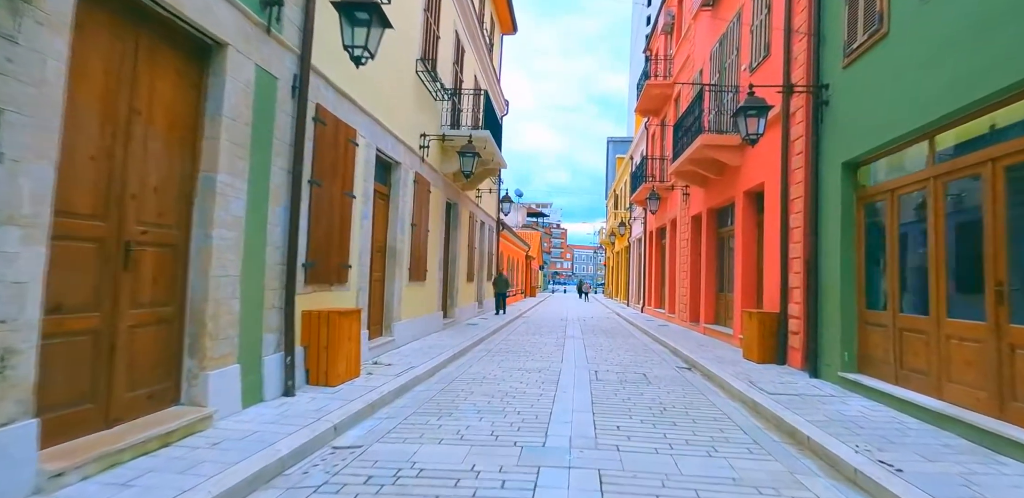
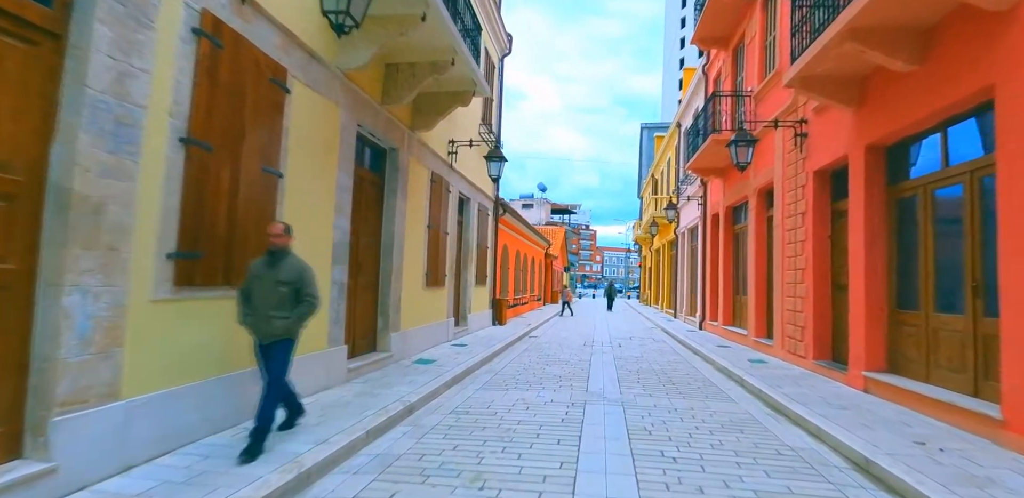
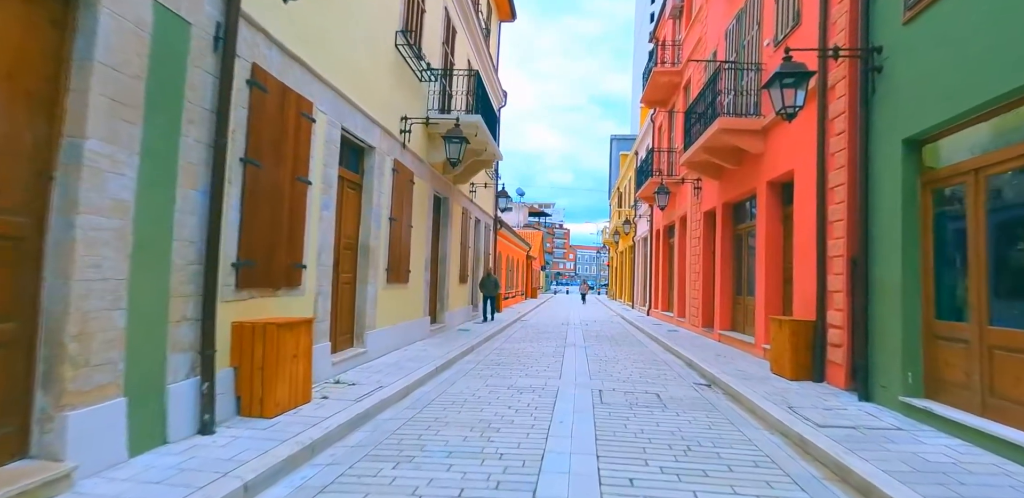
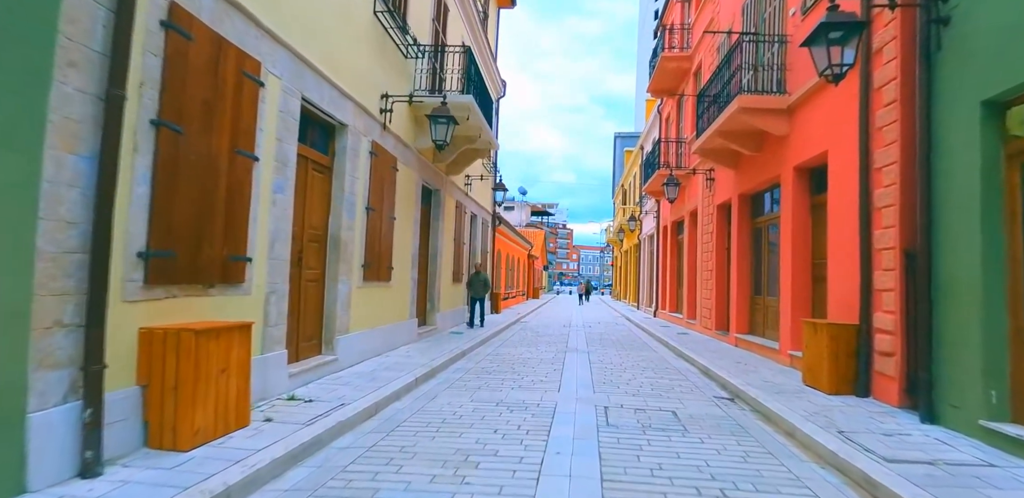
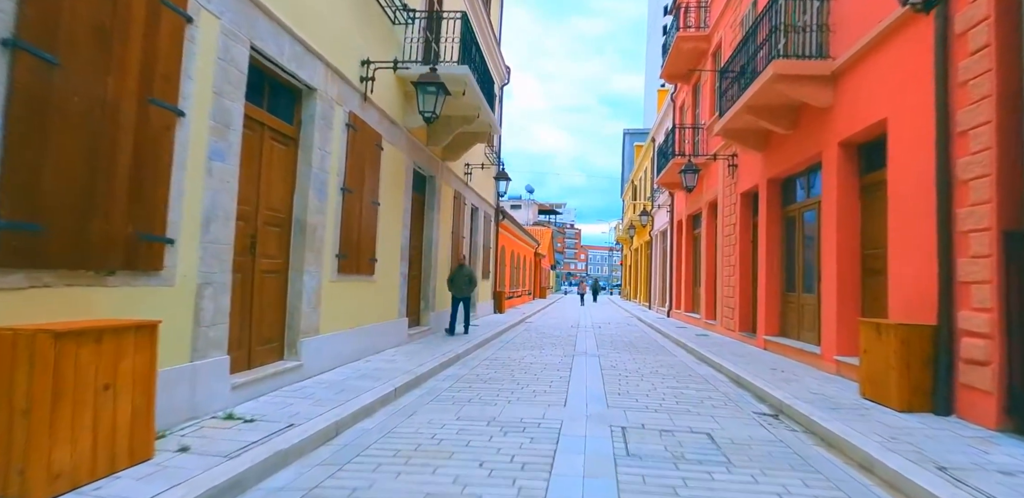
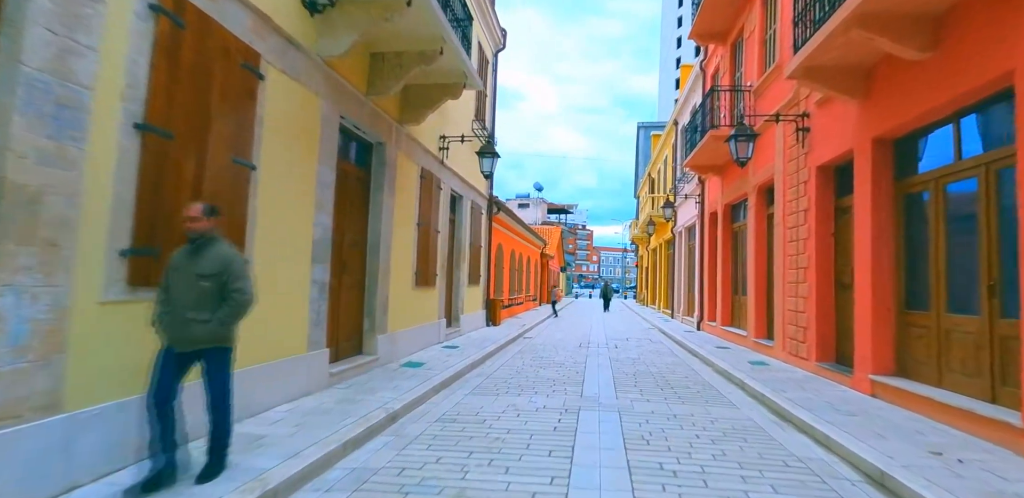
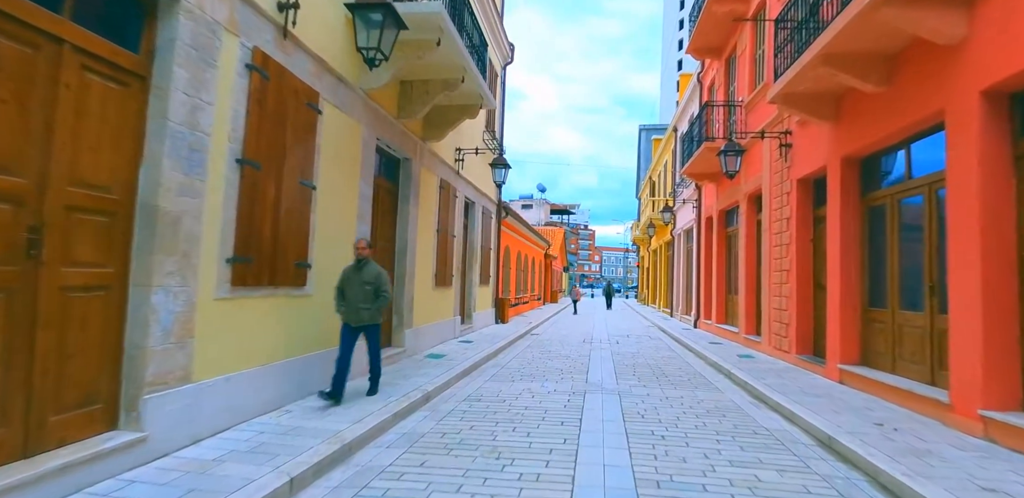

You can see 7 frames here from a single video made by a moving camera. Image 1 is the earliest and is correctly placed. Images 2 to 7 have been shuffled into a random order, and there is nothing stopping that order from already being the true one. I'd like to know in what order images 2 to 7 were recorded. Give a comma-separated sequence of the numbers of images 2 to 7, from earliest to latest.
3, 4, 5, 7, 2, 6
